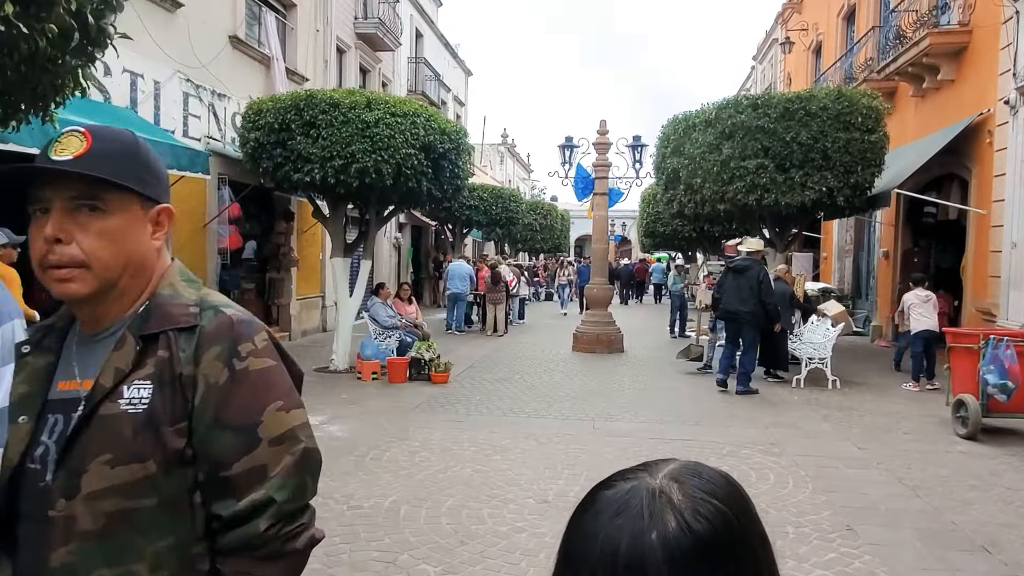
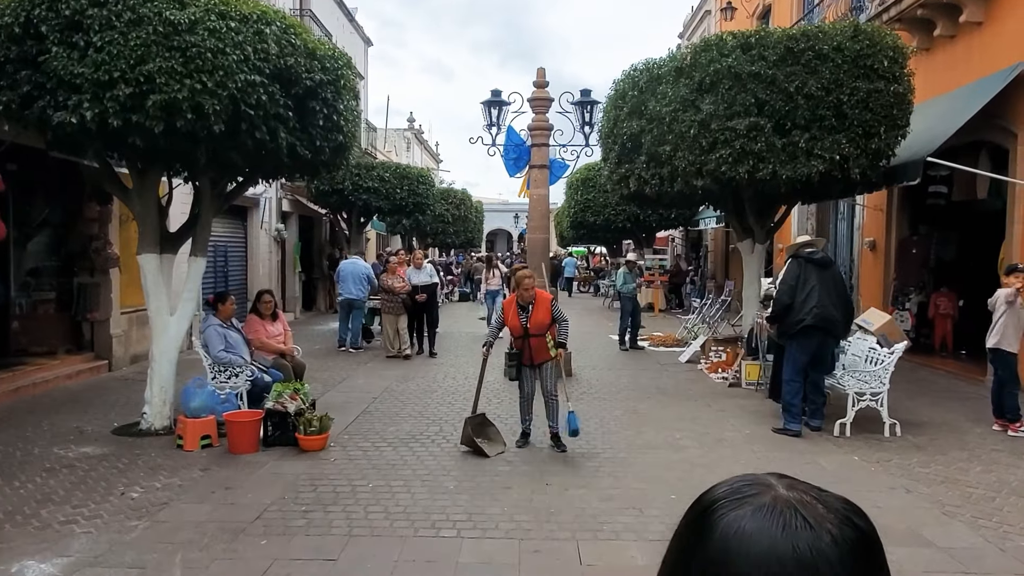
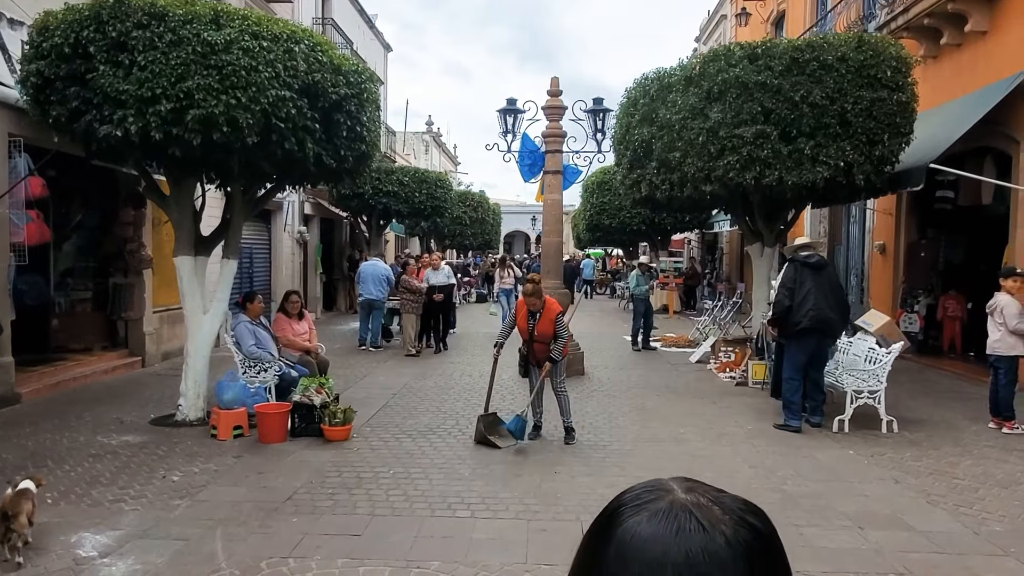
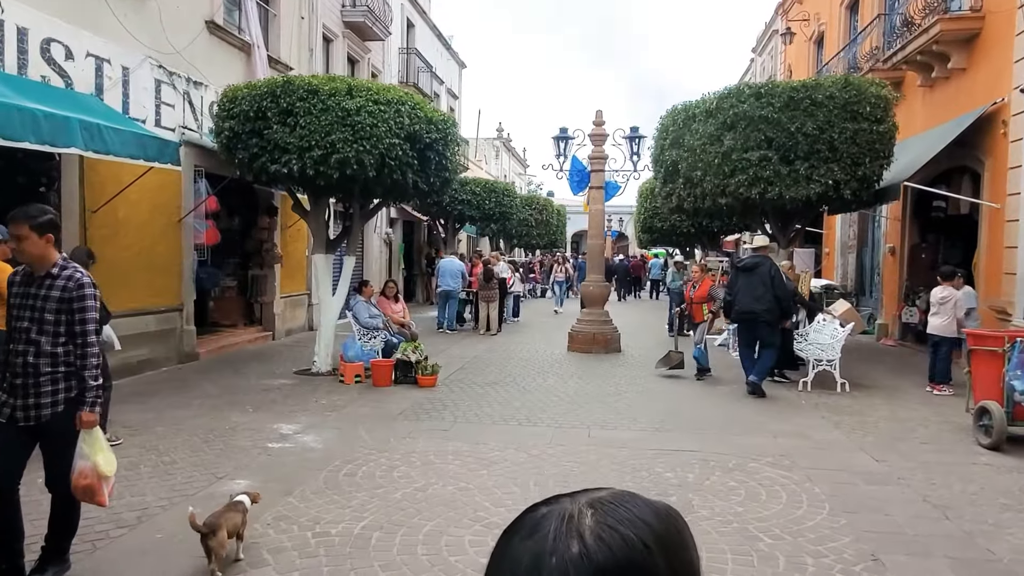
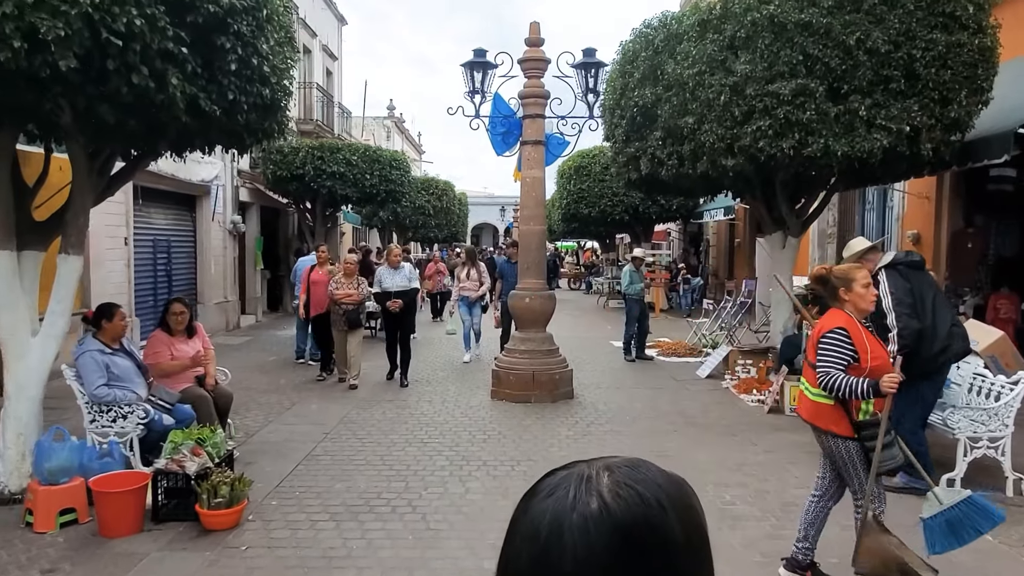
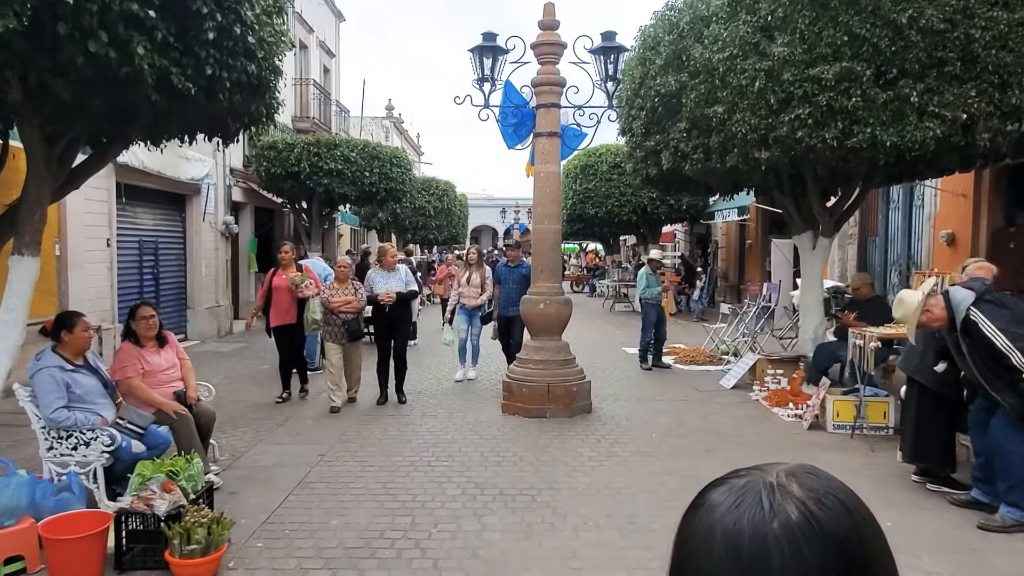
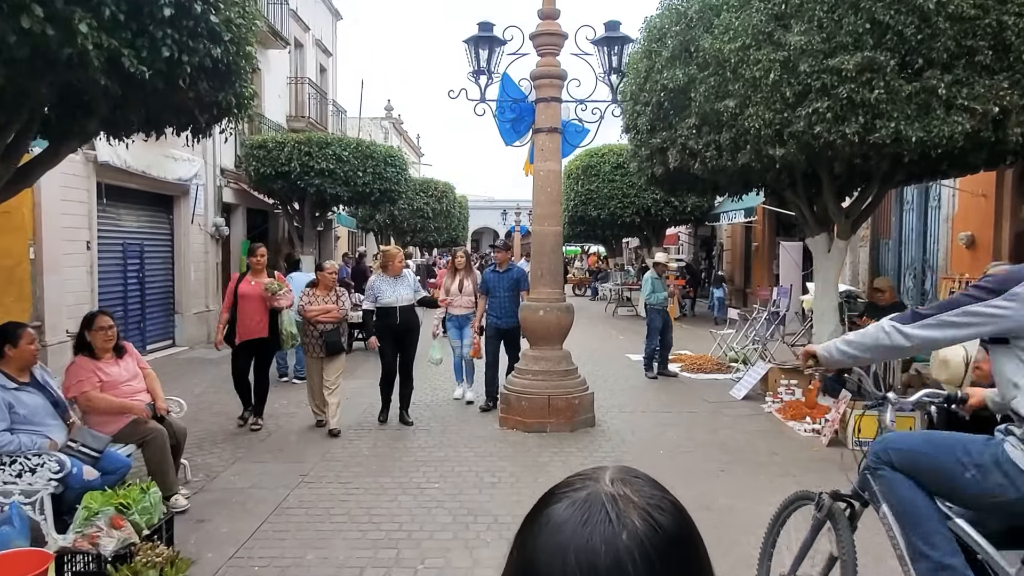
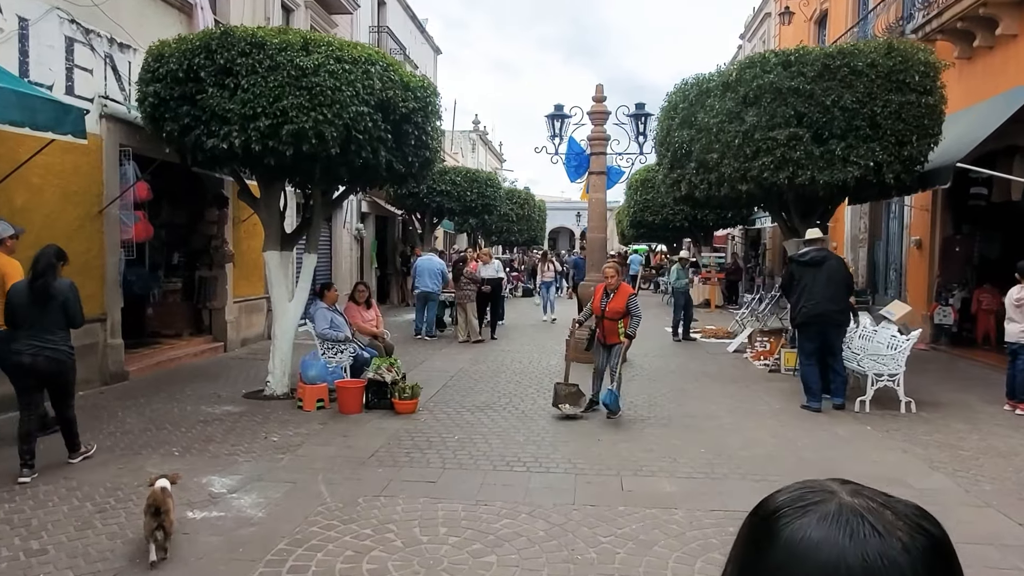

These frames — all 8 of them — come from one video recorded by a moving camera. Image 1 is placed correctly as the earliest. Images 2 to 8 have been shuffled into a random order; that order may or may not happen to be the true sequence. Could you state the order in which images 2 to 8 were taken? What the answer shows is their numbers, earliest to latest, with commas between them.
4, 8, 3, 2, 5, 6, 7
